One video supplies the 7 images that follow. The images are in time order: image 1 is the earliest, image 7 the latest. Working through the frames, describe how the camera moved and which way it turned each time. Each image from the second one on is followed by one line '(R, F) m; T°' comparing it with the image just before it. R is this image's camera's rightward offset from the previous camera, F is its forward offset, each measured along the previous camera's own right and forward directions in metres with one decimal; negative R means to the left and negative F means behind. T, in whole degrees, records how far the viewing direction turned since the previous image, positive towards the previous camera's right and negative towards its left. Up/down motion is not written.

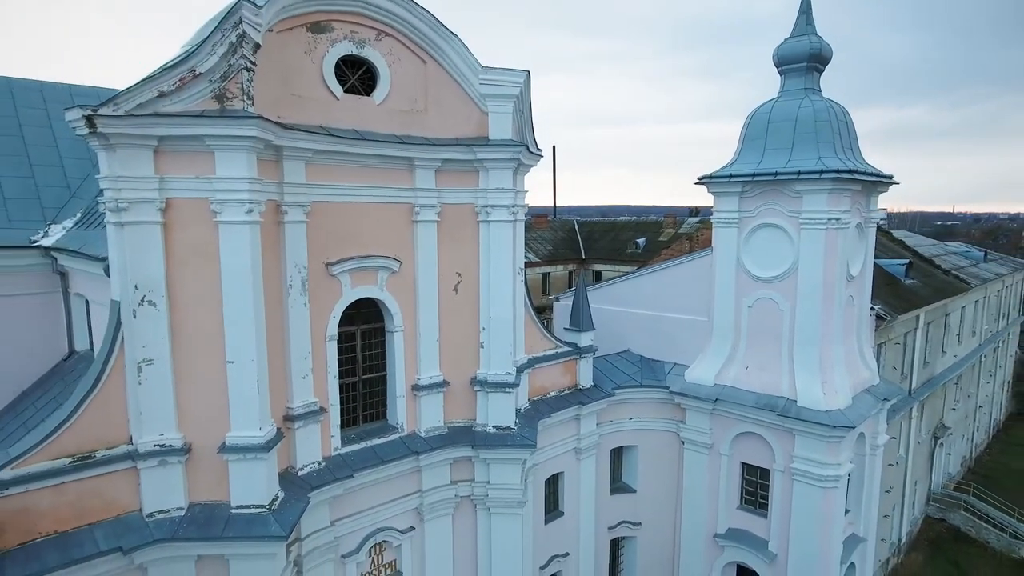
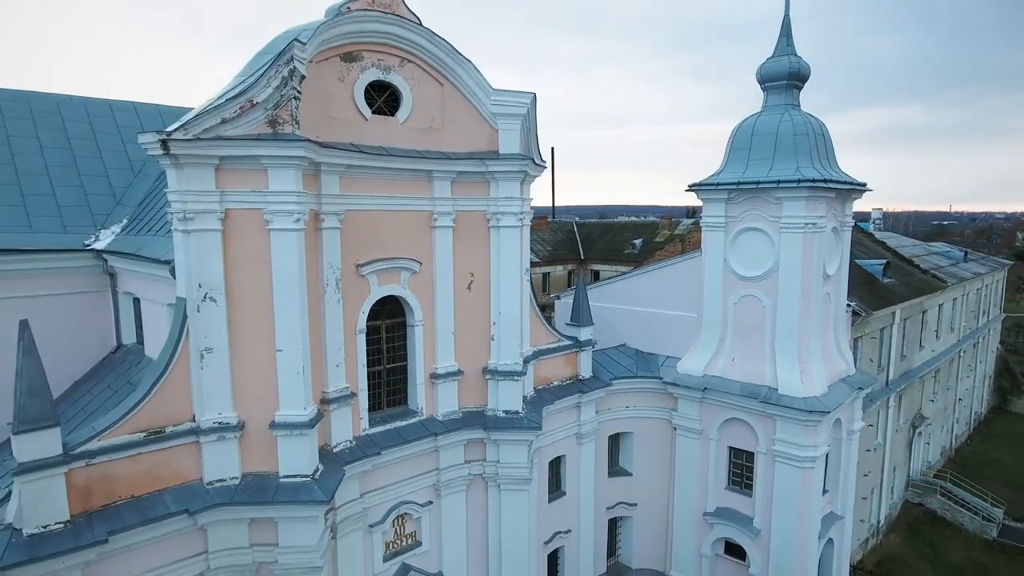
(-0.2, -1.2) m; 0°
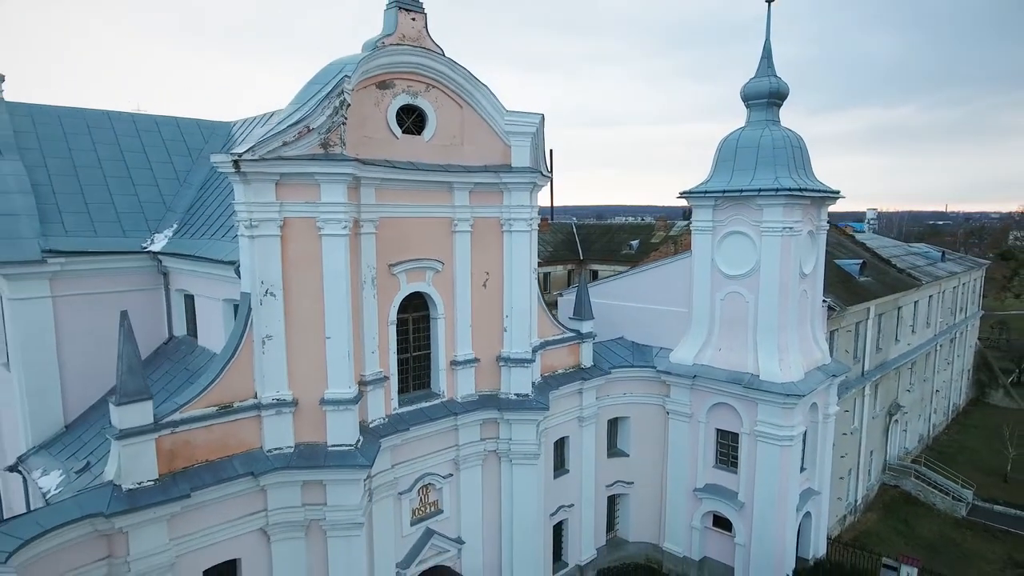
(-0.3, -1.5) m; 0°
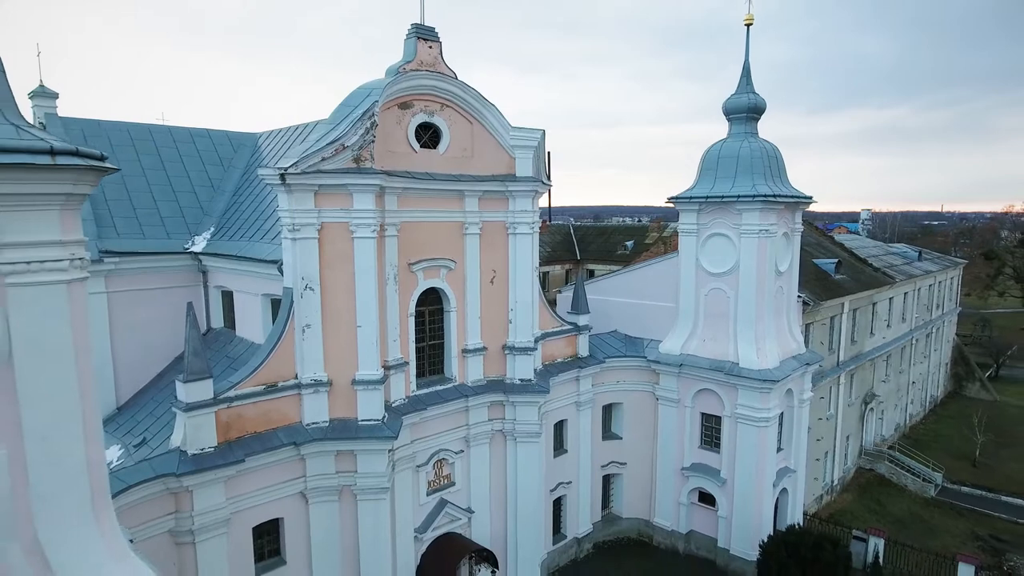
(-0.2, -1.6) m; 0°
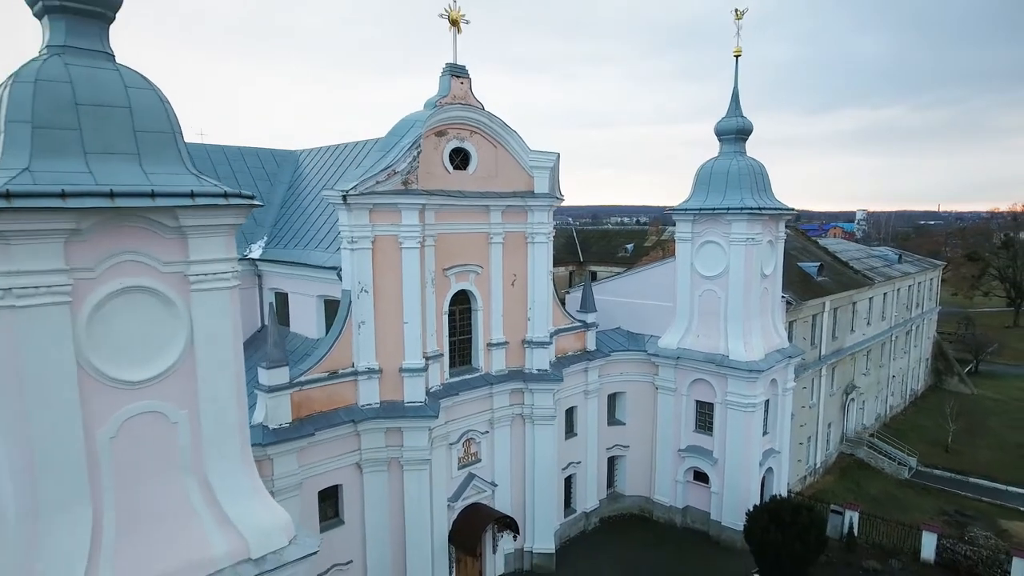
(-0.6, -2.2) m; 0°
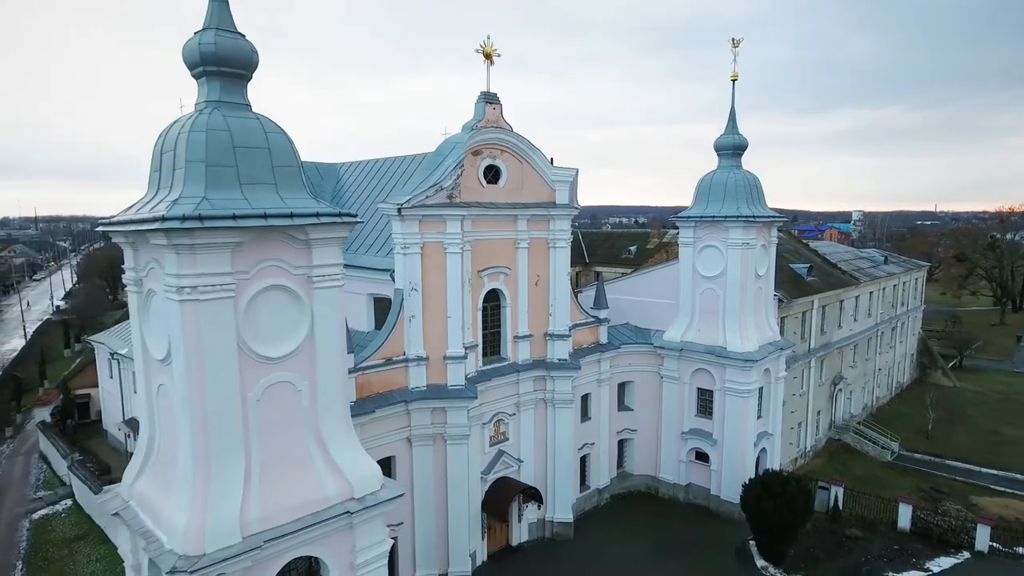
(-0.9, -2.3) m; 0°
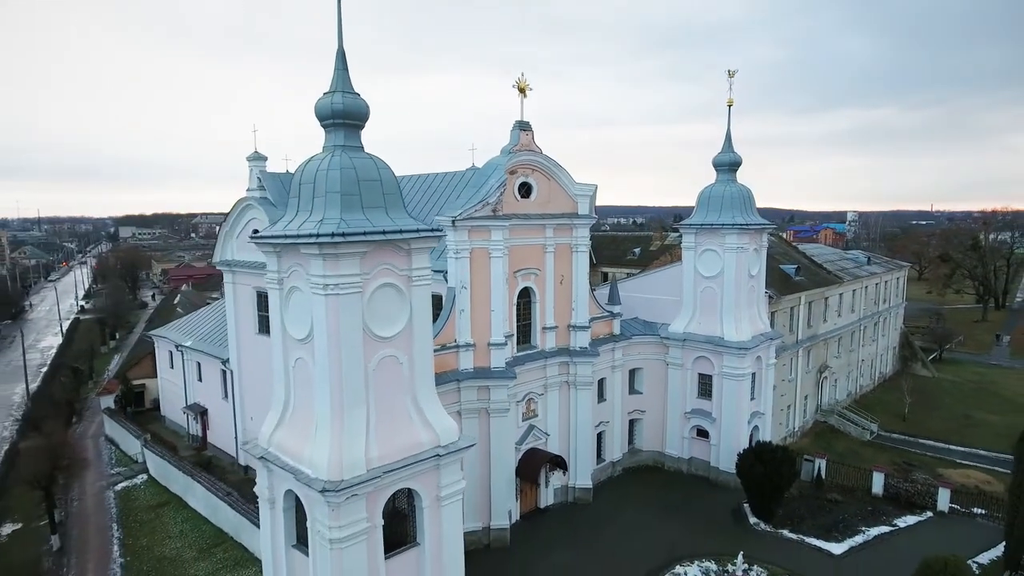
(-1.2, -3.3) m; 0°
